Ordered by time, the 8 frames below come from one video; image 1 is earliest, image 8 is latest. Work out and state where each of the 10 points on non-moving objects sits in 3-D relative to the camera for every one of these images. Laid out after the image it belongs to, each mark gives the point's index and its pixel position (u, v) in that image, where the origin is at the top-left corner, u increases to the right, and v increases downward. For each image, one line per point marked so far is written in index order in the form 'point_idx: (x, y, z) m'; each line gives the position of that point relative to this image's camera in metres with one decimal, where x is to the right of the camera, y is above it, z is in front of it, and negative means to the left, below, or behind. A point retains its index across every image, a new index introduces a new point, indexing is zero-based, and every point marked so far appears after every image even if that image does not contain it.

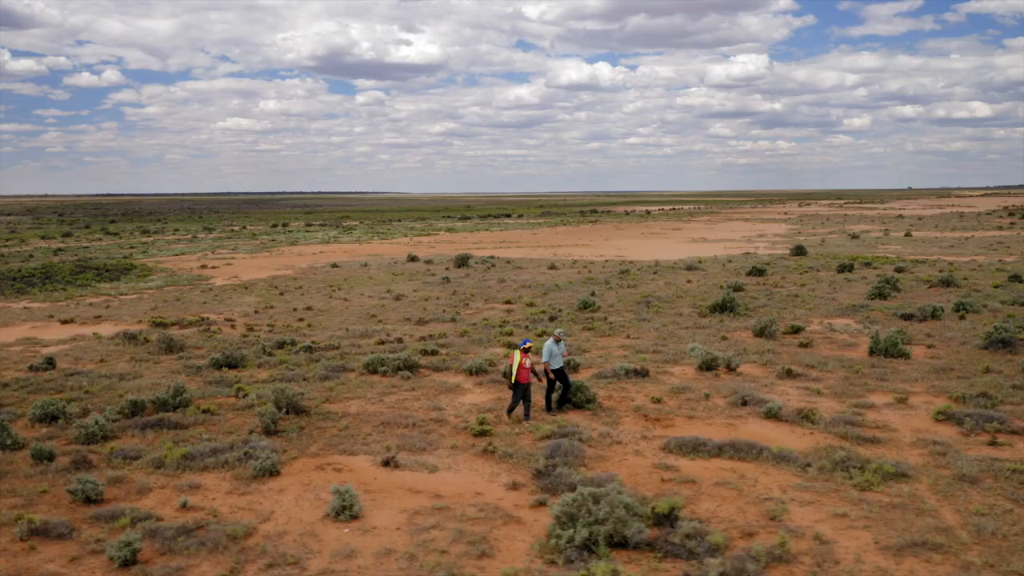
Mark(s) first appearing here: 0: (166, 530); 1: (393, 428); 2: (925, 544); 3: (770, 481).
0: (-3.9, -2.7, +9.4) m
1: (-2.0, -2.4, +14.2) m
2: (+4.2, -2.6, +8.6) m
3: (+3.2, -2.5, +10.7) m
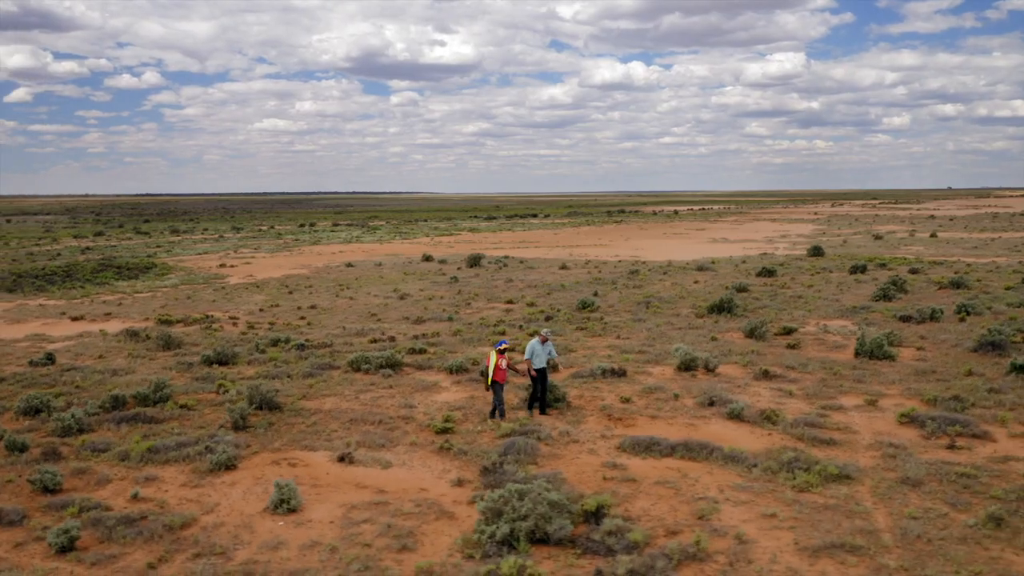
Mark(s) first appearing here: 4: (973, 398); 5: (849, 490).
0: (-4.7, -2.7, +9.7) m
1: (-2.6, -2.3, +14.4) m
2: (+3.4, -2.6, +8.6) m
3: (+2.5, -2.5, +10.8) m
4: (+8.1, -2.0, +14.7) m
5: (+4.1, -2.5, +10.3) m
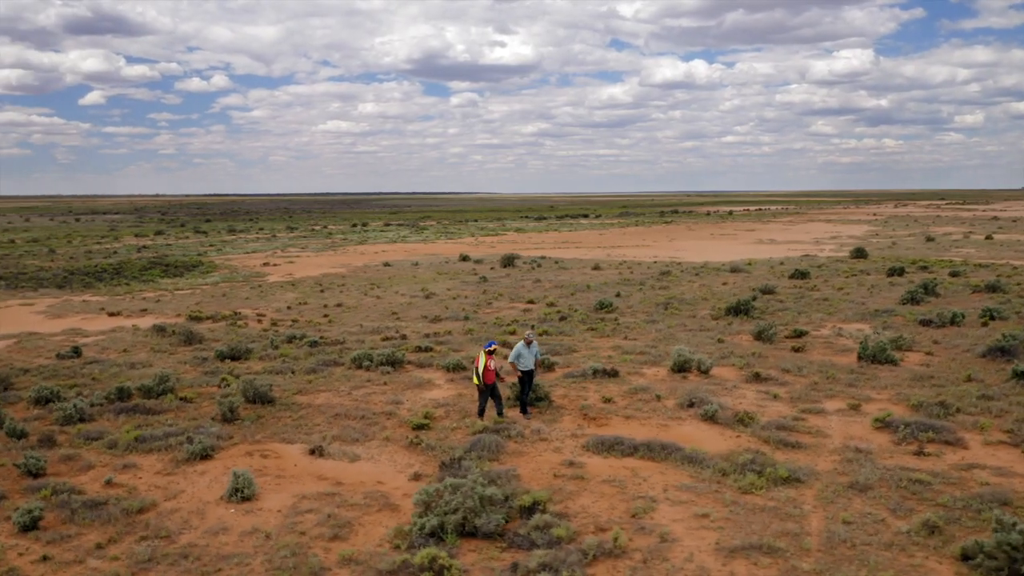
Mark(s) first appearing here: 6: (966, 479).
0: (-5.4, -2.6, +10.3) m
1: (-3.0, -2.3, +14.9) m
2: (+2.5, -2.7, +8.6) m
3: (+1.8, -2.5, +10.9) m
4: (+7.7, -2.0, +14.4) m
5: (+3.5, -2.5, +10.3) m
6: (+5.9, -2.5, +10.9) m
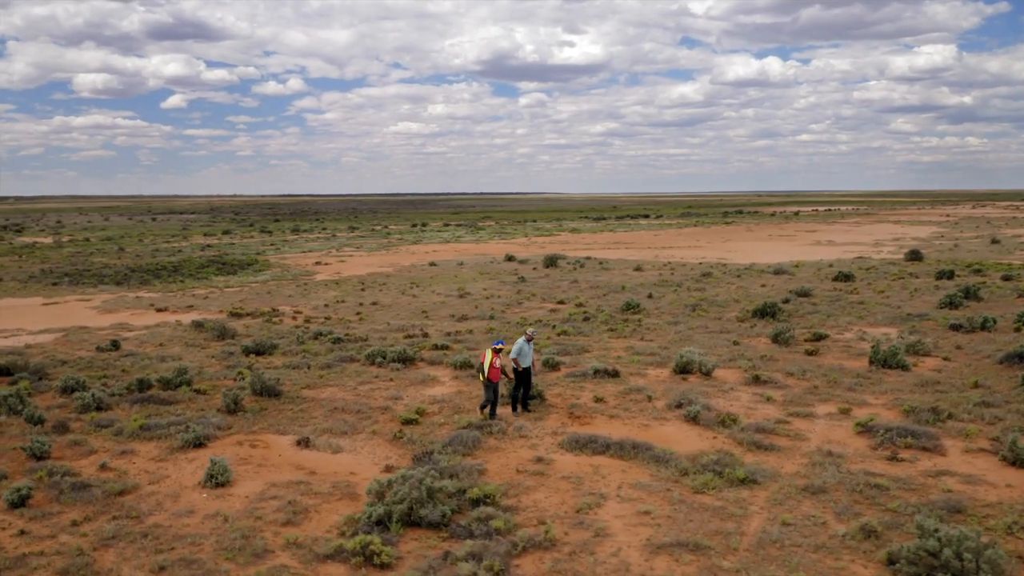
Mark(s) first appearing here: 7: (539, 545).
0: (-5.9, -2.6, +11.1) m
1: (-3.2, -2.3, +15.4) m
2: (+1.8, -2.7, +8.8) m
3: (+1.3, -2.5, +11.1) m
4: (+7.5, -2.1, +14.1) m
5: (+2.9, -2.6, +10.3) m
6: (+5.3, -2.5, +10.7) m
7: (+0.3, -2.7, +8.9) m
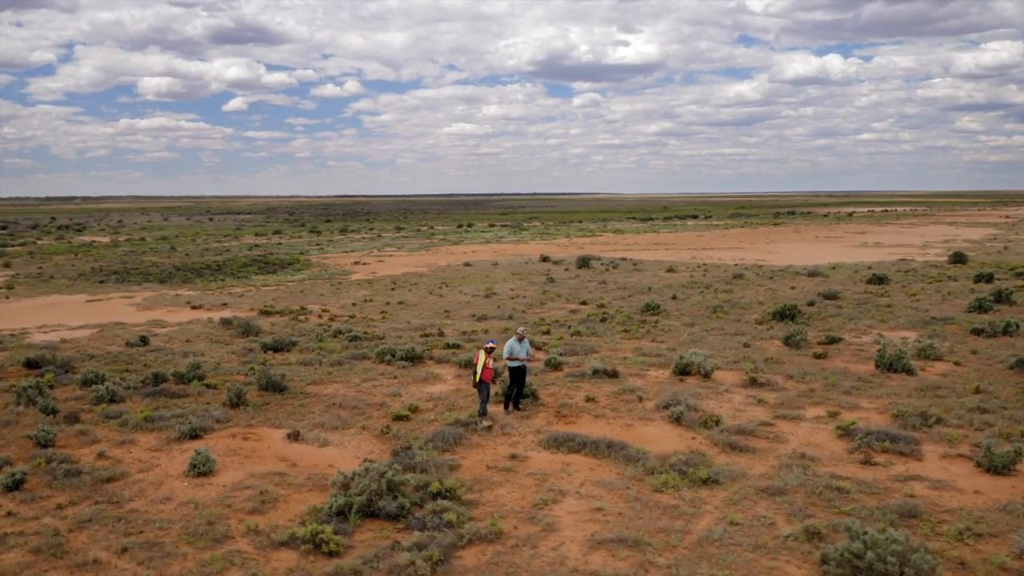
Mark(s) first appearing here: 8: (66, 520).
0: (-6.4, -2.6, +11.8) m
1: (-3.3, -2.3, +15.9) m
2: (+1.2, -2.7, +9.0) m
3: (+0.9, -2.5, +11.3) m
4: (+7.2, -2.1, +13.9) m
5: (+2.4, -2.6, +10.5) m
6: (+4.9, -2.6, +10.7) m
7: (-0.3, -2.7, +9.1) m
8: (-5.3, -2.7, +9.9) m
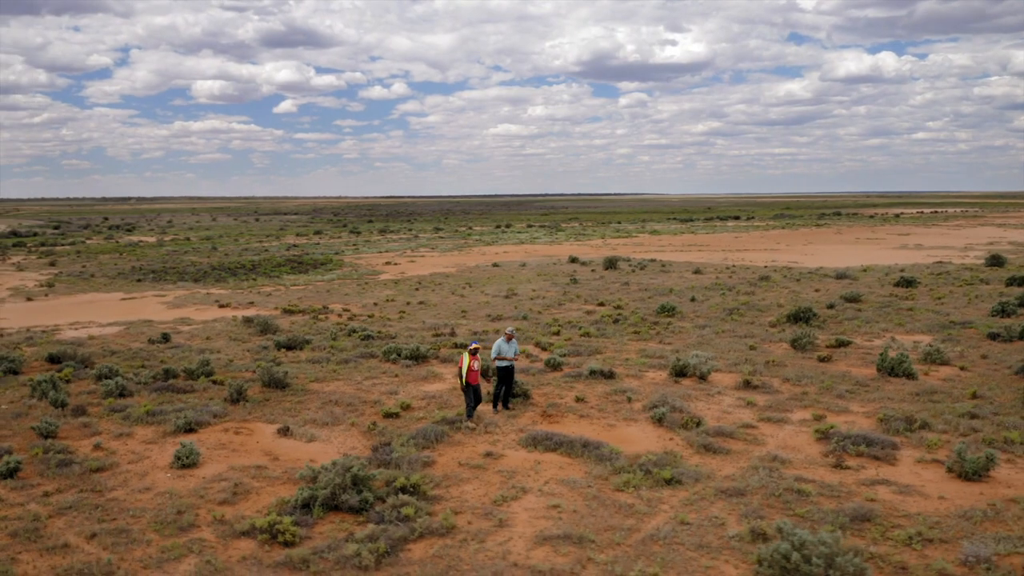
0: (-6.8, -2.5, +12.4) m
1: (-3.5, -2.3, +16.3) m
2: (+0.7, -2.7, +9.1) m
3: (+0.5, -2.6, +11.5) m
4: (+6.9, -2.2, +13.8) m
5: (+1.9, -2.6, +10.6) m
6: (+4.4, -2.6, +10.7) m
7: (-0.9, -2.7, +9.4) m
8: (-5.8, -2.7, +10.5) m
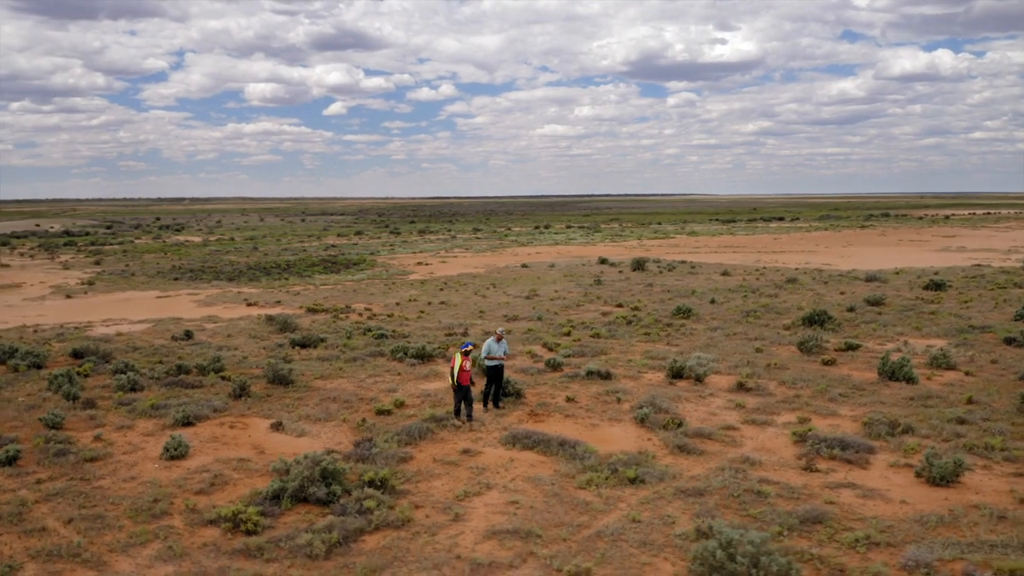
0: (-7.1, -2.5, +13.0) m
1: (-3.7, -2.3, +16.8) m
2: (+0.1, -2.7, +9.4) m
3: (0.0, -2.6, +11.7) m
4: (+6.6, -2.3, +13.7) m
5: (+1.4, -2.6, +10.7) m
6: (+3.9, -2.6, +10.7) m
7: (-1.4, -2.7, +9.7) m
8: (-6.3, -2.7, +11.1) m
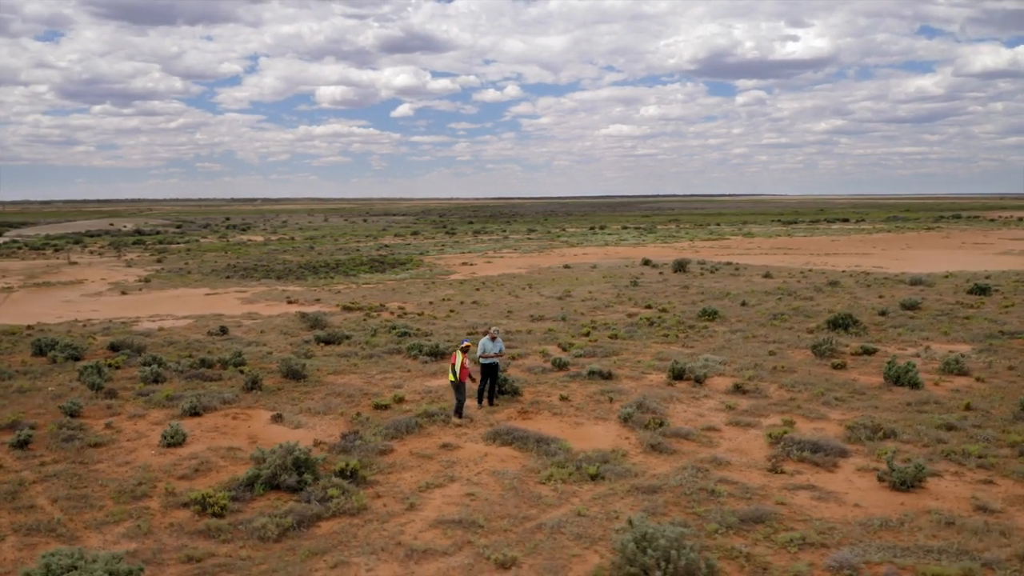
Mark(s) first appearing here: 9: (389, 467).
0: (-7.5, -2.4, +13.9) m
1: (-3.7, -2.2, +17.4) m
2: (-0.5, -2.7, +9.7) m
3: (-0.4, -2.6, +12.1) m
4: (+6.3, -2.3, +13.5) m
5: (+0.9, -2.6, +11.0) m
6: (+3.4, -2.7, +10.8) m
7: (-2.0, -2.7, +10.2) m
8: (-6.8, -2.6, +11.9) m
9: (-1.7, -2.6, +12.1) m
